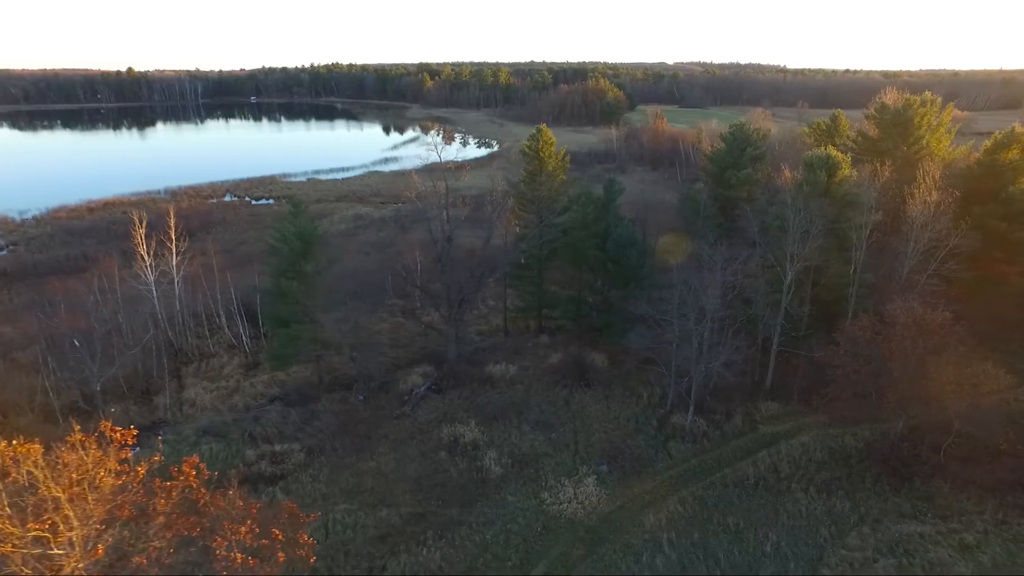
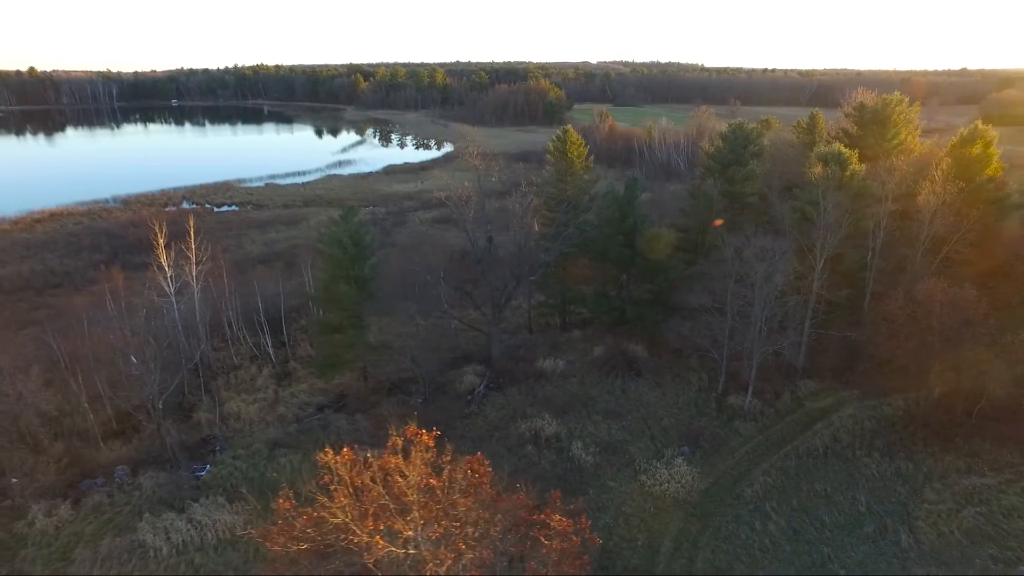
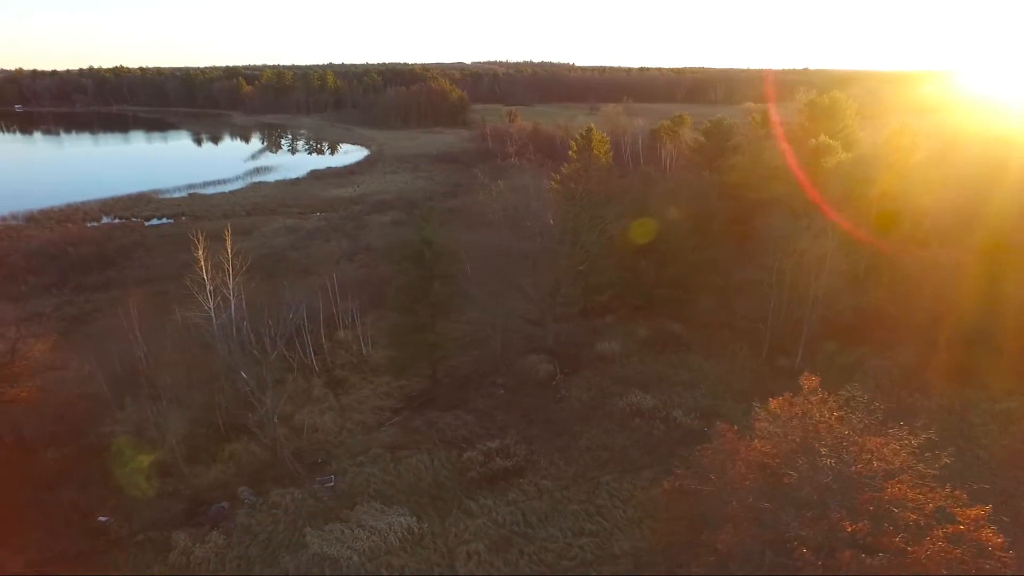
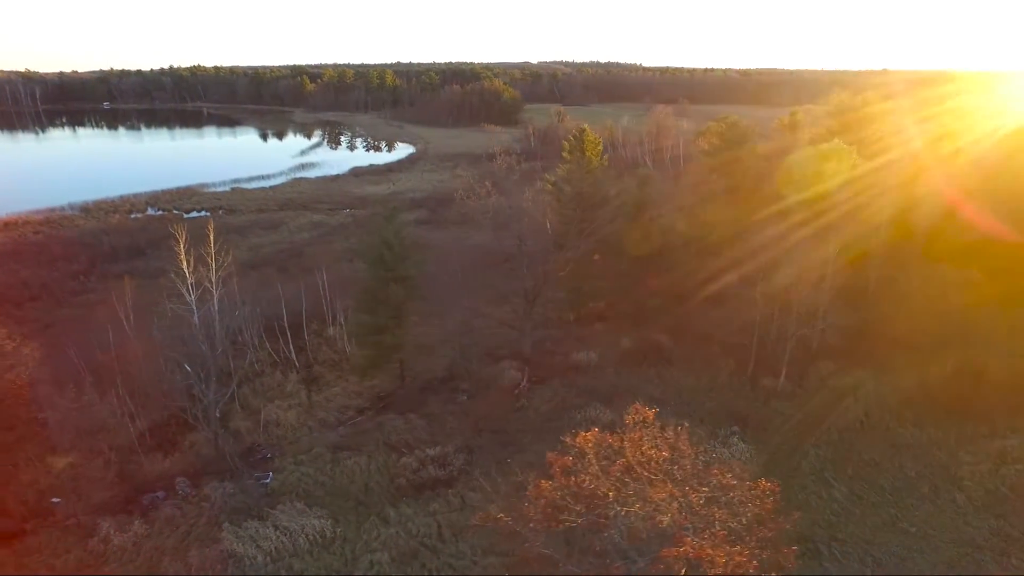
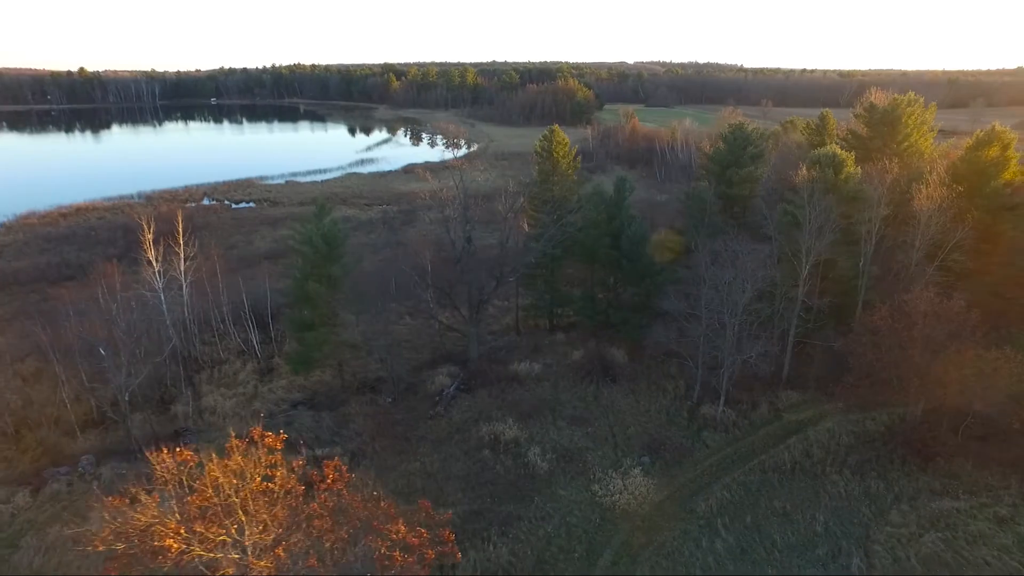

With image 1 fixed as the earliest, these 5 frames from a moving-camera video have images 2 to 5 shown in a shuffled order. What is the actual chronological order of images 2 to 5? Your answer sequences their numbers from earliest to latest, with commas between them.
5, 2, 4, 3
